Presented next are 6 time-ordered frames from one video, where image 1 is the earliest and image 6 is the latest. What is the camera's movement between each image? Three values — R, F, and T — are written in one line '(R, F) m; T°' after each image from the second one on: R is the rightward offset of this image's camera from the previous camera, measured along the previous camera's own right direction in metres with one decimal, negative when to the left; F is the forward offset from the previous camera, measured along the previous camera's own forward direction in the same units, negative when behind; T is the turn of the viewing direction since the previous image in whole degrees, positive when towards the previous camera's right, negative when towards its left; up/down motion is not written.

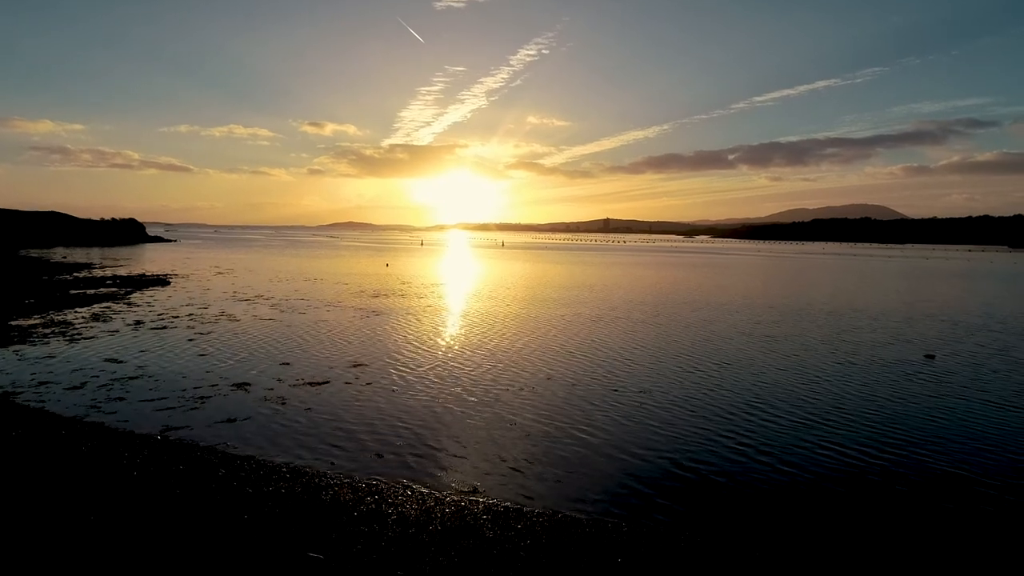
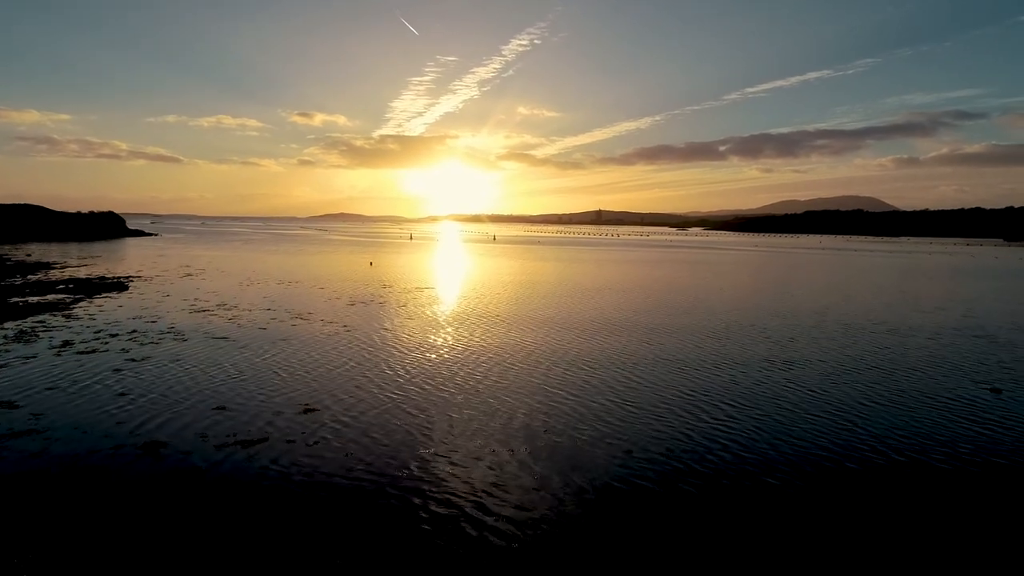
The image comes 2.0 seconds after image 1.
(+0.1, +2.6) m; +1°
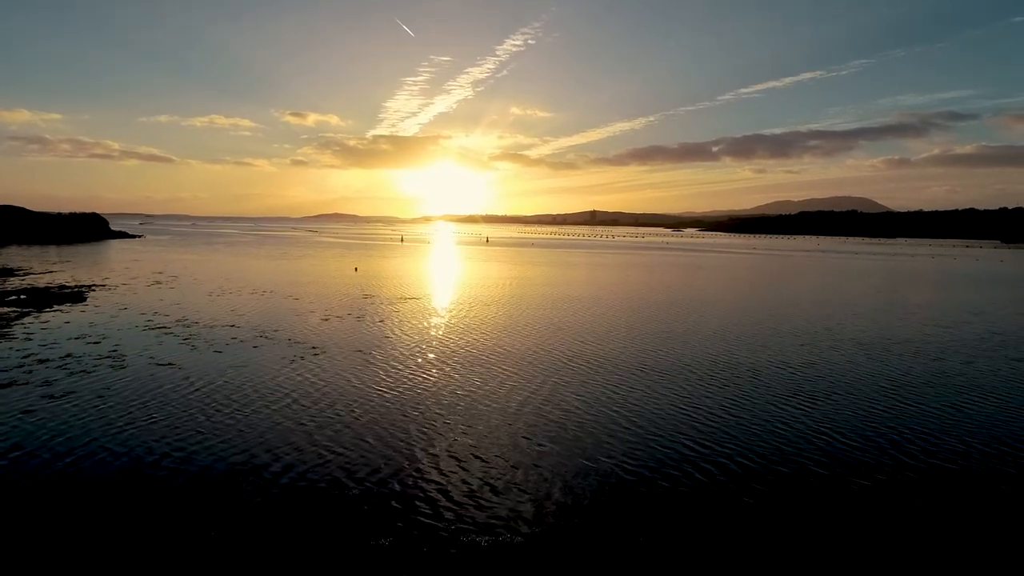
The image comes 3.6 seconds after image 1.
(+0.2, +2.3) m; +1°
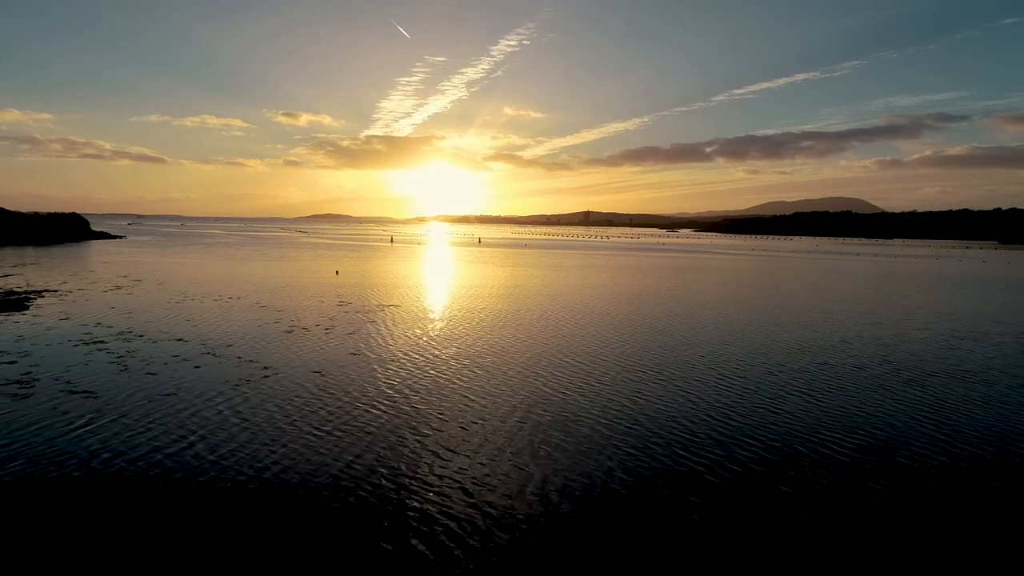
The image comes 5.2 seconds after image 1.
(+0.2, +2.7) m; +1°
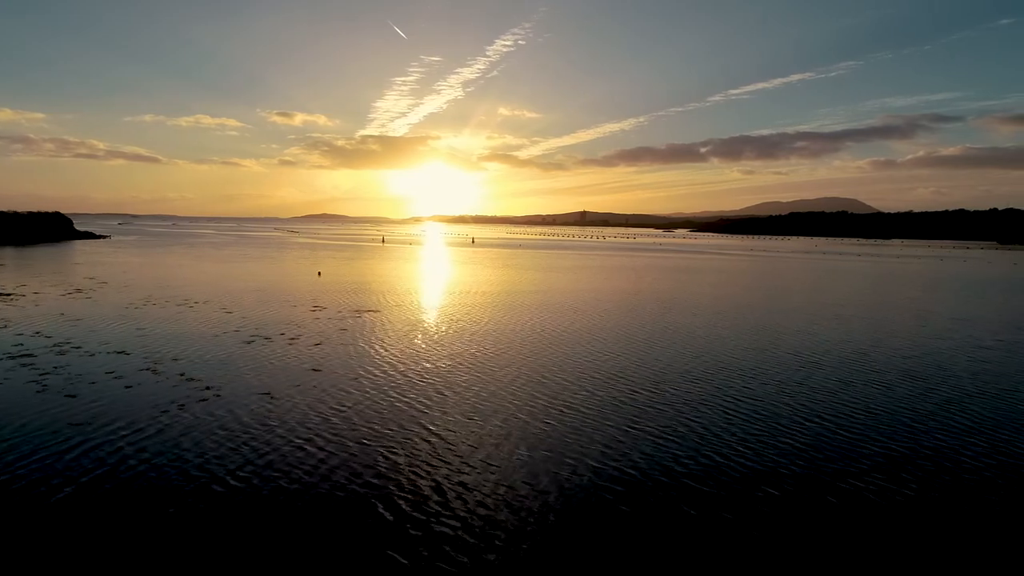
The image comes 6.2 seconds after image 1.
(+0.4, +2.2) m; 0°
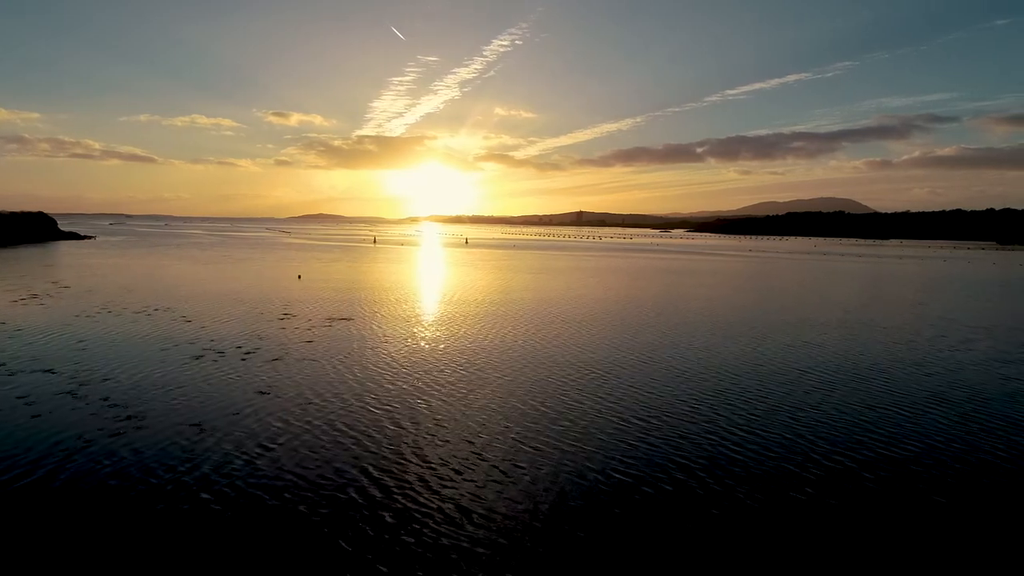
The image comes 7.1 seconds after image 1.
(+0.5, +2.1) m; 0°
